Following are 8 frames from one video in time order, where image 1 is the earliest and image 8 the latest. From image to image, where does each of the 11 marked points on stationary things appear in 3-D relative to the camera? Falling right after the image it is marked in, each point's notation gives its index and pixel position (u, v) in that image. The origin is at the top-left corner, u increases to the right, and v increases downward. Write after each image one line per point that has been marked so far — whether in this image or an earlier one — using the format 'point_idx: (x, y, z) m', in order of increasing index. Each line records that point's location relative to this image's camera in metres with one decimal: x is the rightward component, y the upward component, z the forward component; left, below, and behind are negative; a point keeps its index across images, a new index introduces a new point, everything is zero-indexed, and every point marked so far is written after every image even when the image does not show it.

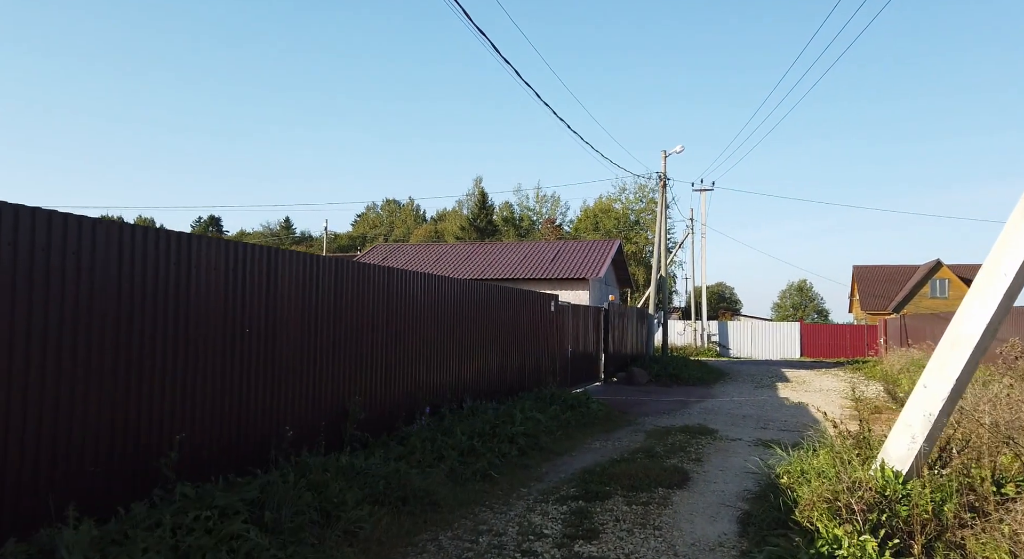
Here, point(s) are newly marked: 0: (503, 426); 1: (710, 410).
0: (-0.1, -1.5, +7.5) m
1: (+3.5, -2.3, +12.6) m
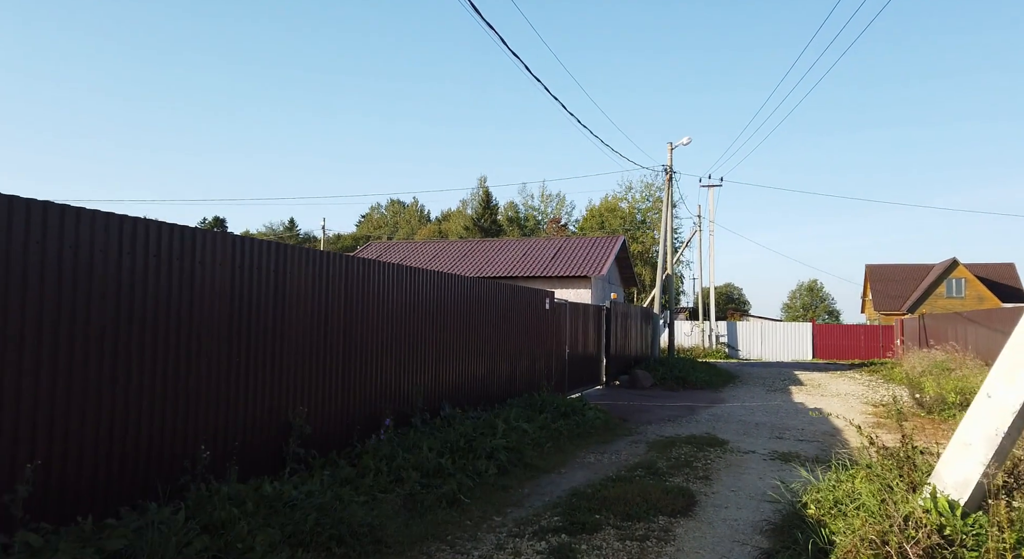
0: (-0.3, -1.5, +6.5) m
1: (+3.4, -2.2, +11.6) m
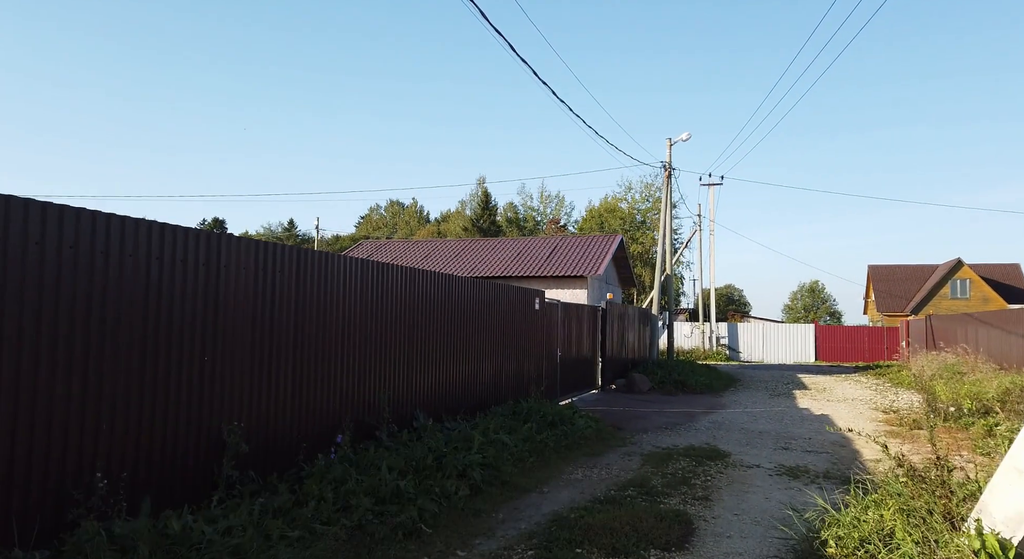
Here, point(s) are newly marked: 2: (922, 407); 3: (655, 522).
0: (-0.5, -1.4, +5.8) m
1: (+3.2, -2.2, +10.8) m
2: (+7.2, -2.3, +12.5) m
3: (+1.0, -1.7, +5.0) m
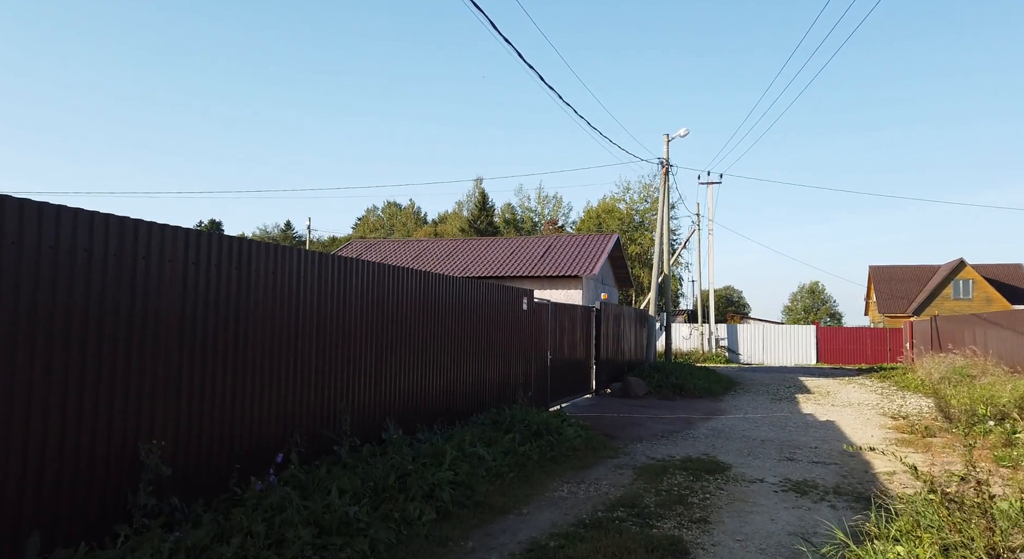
0: (-0.7, -1.4, +5.1) m
1: (+3.0, -2.2, +10.2) m
2: (+7.0, -2.2, +11.8) m
3: (+0.8, -1.7, +4.3) m
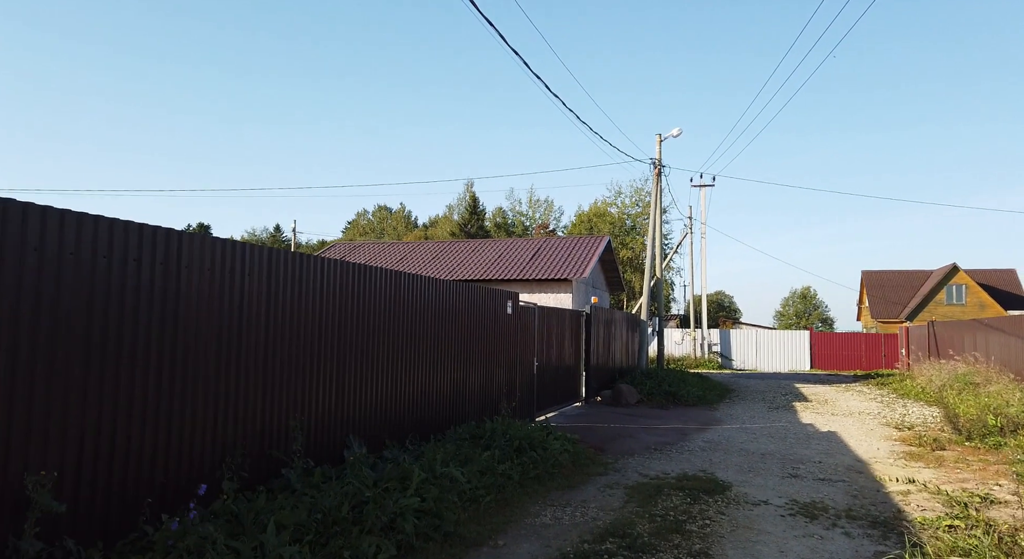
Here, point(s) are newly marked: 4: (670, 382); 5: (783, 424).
0: (-0.8, -1.4, +4.5) m
1: (+2.7, -2.2, +9.6) m
2: (+6.8, -2.3, +11.2) m
3: (+0.7, -1.6, +3.7) m
4: (+3.6, -2.3, +16.1) m
5: (+4.5, -2.4, +11.8) m
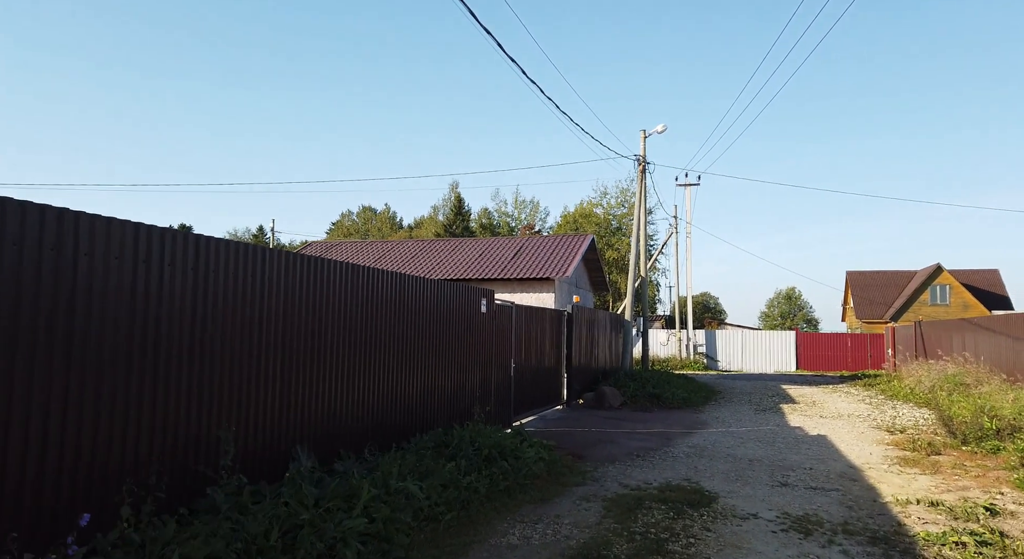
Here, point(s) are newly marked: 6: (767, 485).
0: (-1.1, -1.3, +3.9) m
1: (+2.4, -2.2, +9.1) m
2: (+6.4, -2.2, +10.8) m
3: (+0.4, -1.6, +3.1) m
4: (+3.1, -2.3, +15.6) m
5: (+4.1, -2.4, +11.4) m
6: (+2.5, -2.0, +7.0) m
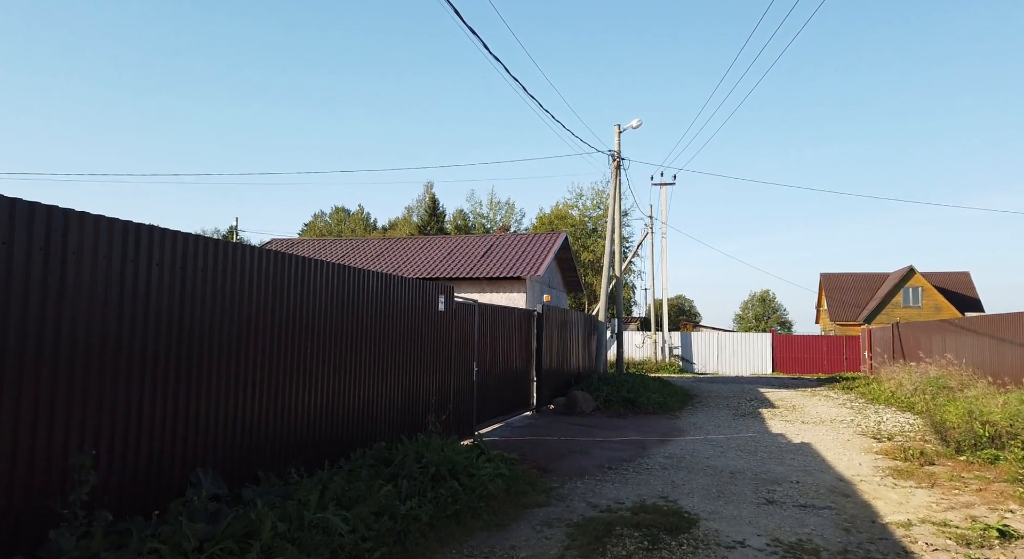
0: (-1.4, -1.3, +3.1) m
1: (+2.0, -2.1, +8.4) m
2: (+5.9, -2.2, +10.2) m
3: (+0.2, -1.5, +2.3) m
4: (+2.4, -2.3, +14.9) m
5: (+3.6, -2.3, +10.7) m
6: (+2.1, -2.0, +6.2) m
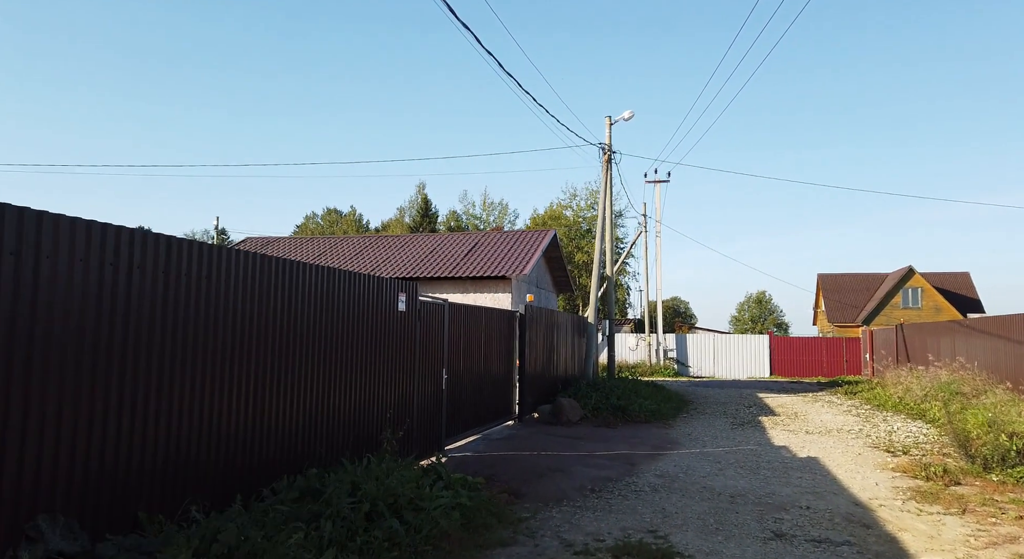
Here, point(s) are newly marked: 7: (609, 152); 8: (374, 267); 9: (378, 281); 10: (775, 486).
0: (-1.6, -1.2, +2.1) m
1: (+1.6, -2.1, +7.4) m
2: (+5.6, -2.2, +9.3) m
3: (-0.1, -1.5, +1.4) m
4: (+2.1, -2.2, +13.9) m
5: (+3.3, -2.3, +9.7) m
6: (+1.8, -1.9, +5.3) m
7: (+2.6, +3.4, +19.0) m
8: (-3.5, +0.3, +17.8) m
9: (-1.3, 0.0, +7.1) m
10: (+2.7, -2.1, +7.2) m
